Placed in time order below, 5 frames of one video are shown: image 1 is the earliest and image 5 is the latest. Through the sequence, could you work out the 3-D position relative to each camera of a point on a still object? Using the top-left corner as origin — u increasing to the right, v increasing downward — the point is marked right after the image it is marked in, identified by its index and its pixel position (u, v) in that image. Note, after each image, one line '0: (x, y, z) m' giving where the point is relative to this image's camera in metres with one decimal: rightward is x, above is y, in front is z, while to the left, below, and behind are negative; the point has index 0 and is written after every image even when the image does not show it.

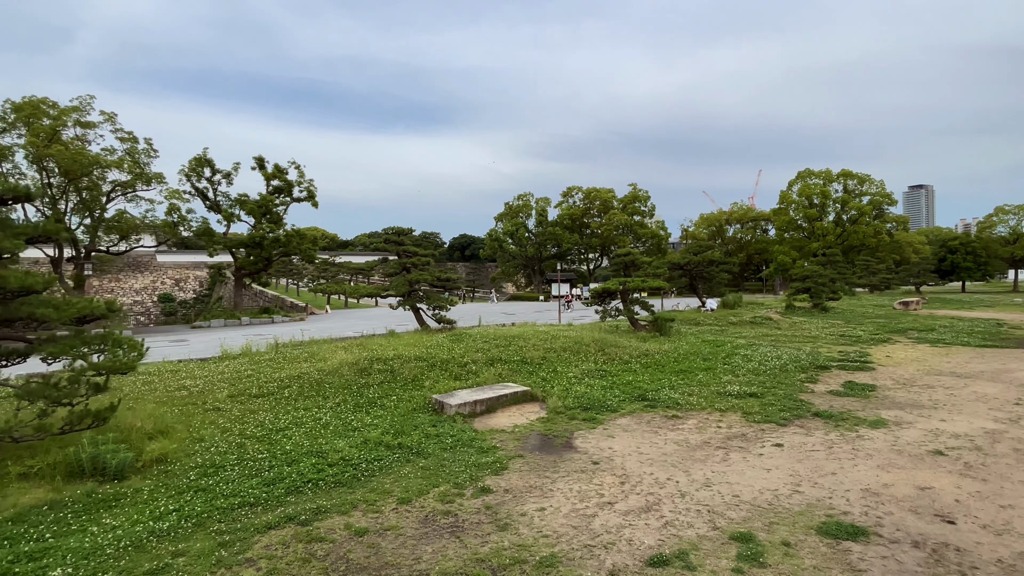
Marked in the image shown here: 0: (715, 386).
0: (+3.5, -1.7, +9.3) m
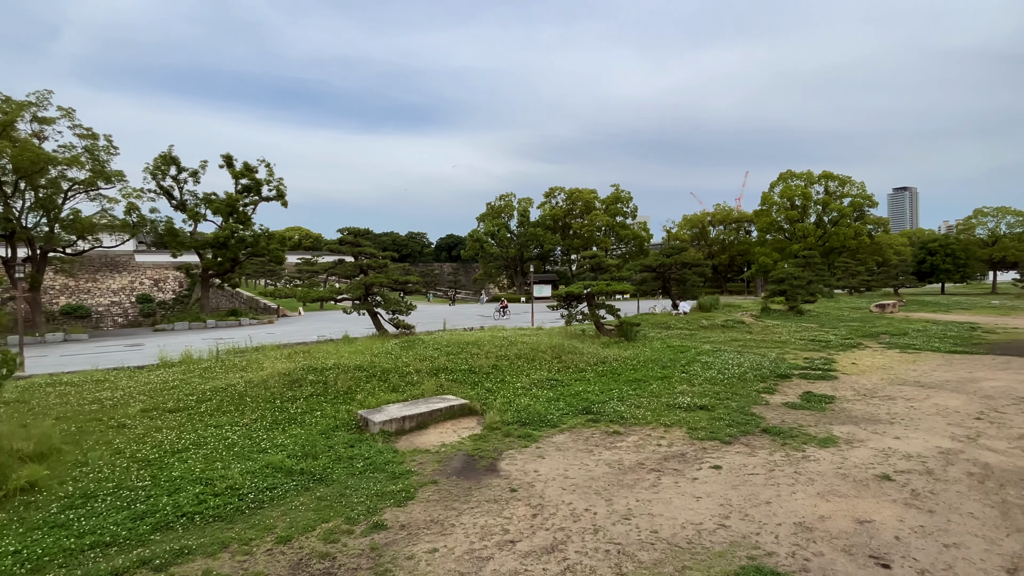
0: (+2.5, -1.8, +8.8) m
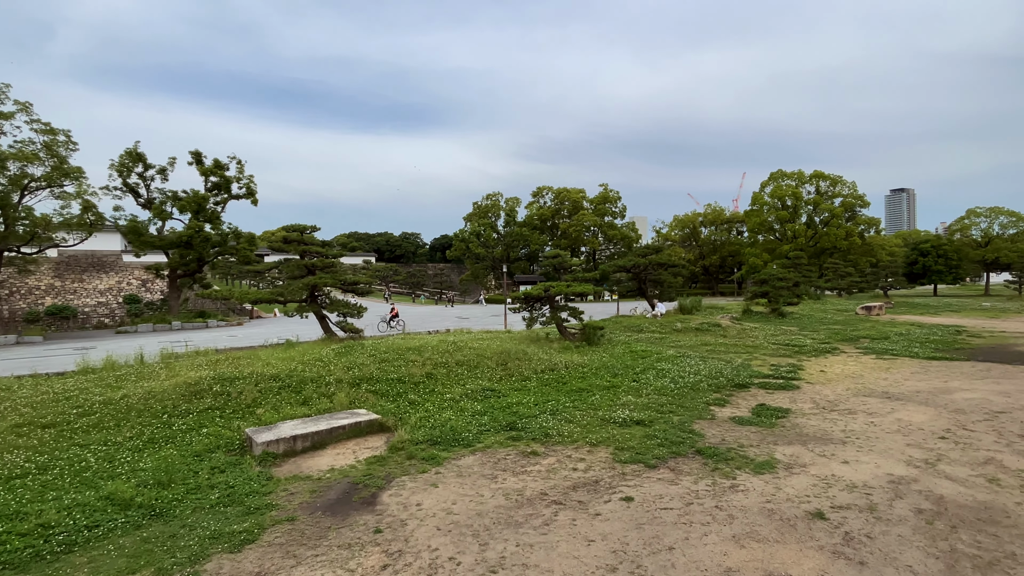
0: (+1.4, -1.8, +8.0) m
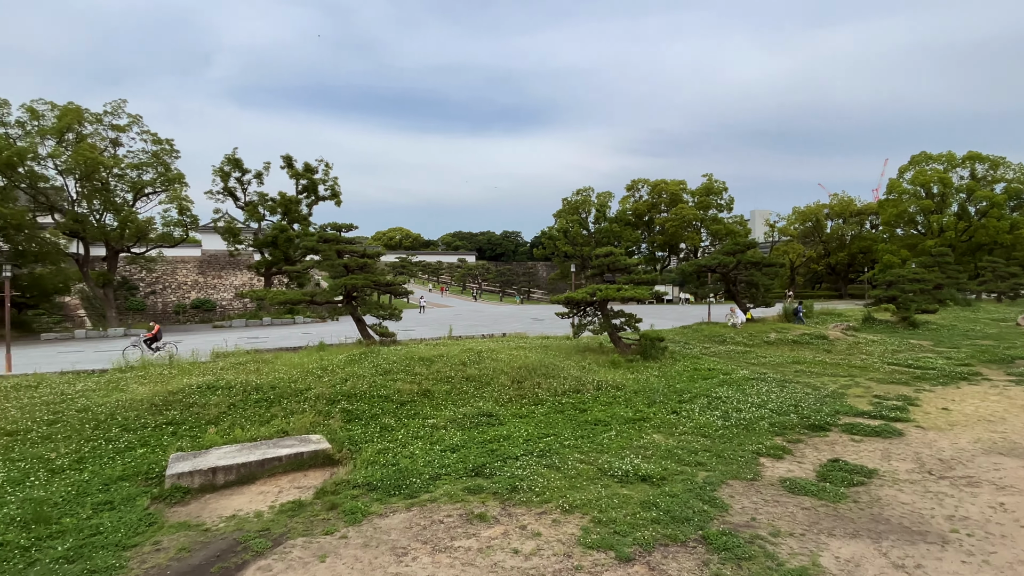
0: (+1.1, -1.9, +6.2) m
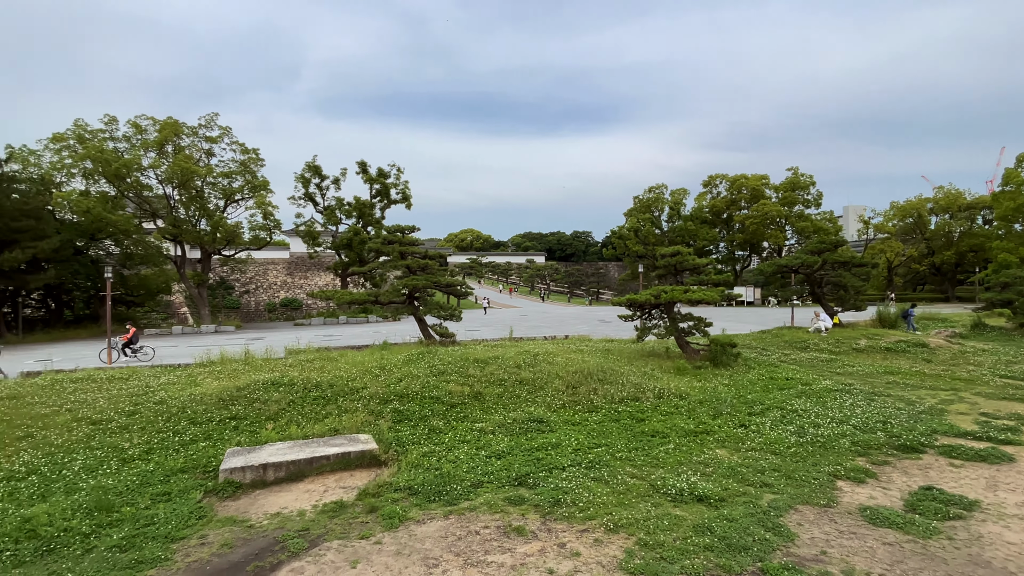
0: (+1.6, -2.0, +5.7) m
